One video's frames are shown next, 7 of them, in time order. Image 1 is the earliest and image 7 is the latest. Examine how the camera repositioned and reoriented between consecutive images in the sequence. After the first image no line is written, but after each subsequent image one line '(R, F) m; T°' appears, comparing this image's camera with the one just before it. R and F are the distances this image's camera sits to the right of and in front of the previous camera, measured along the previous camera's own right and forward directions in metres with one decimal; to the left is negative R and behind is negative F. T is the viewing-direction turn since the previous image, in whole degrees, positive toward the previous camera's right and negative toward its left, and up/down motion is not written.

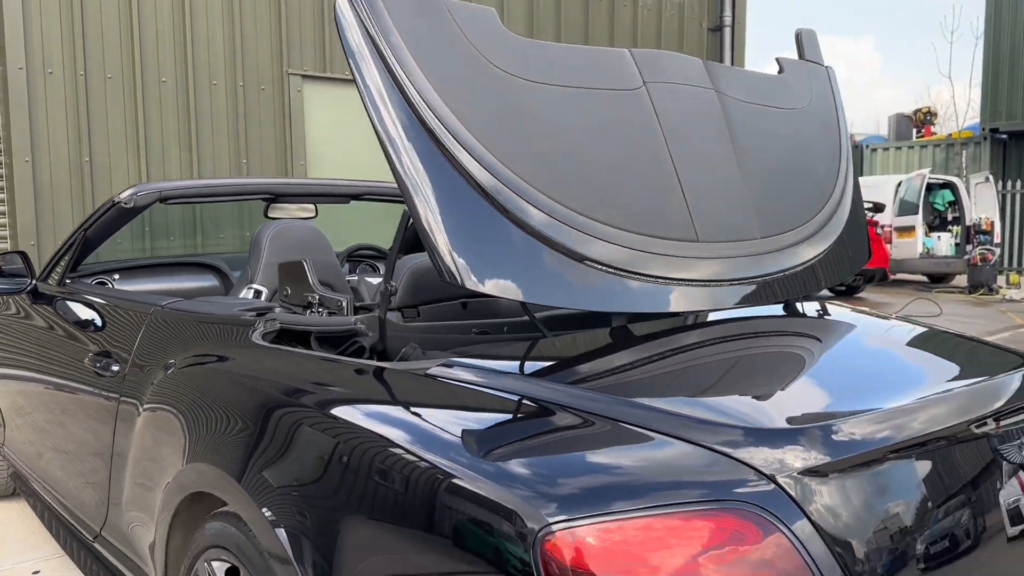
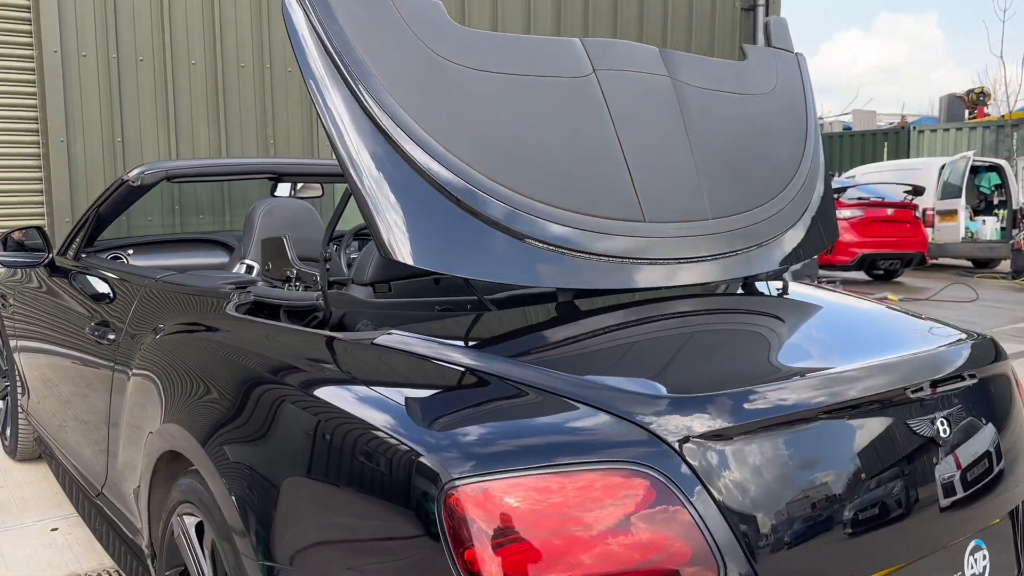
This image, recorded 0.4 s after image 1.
(+0.3, -0.1) m; -3°
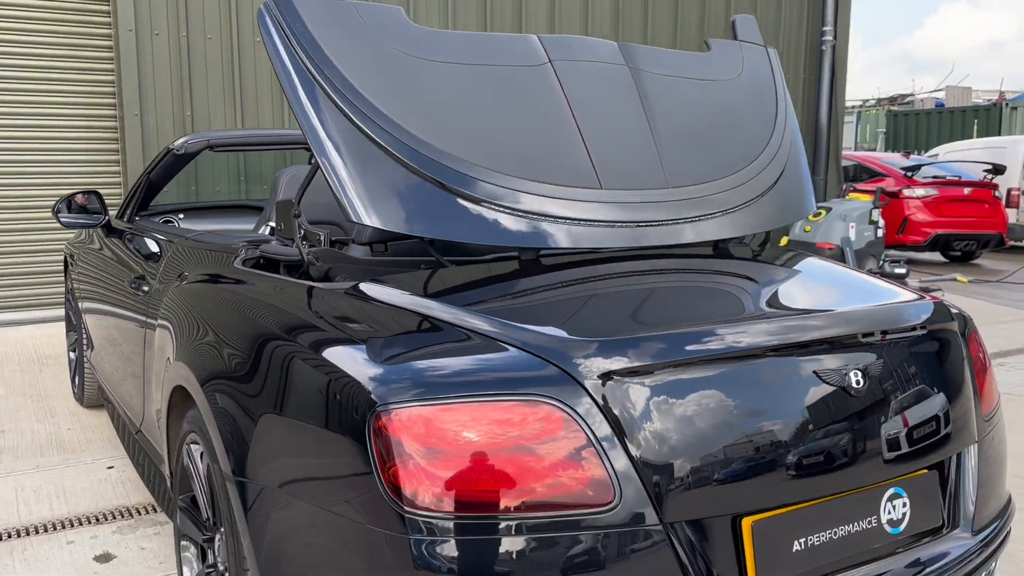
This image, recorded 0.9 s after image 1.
(+0.3, -0.1) m; -6°
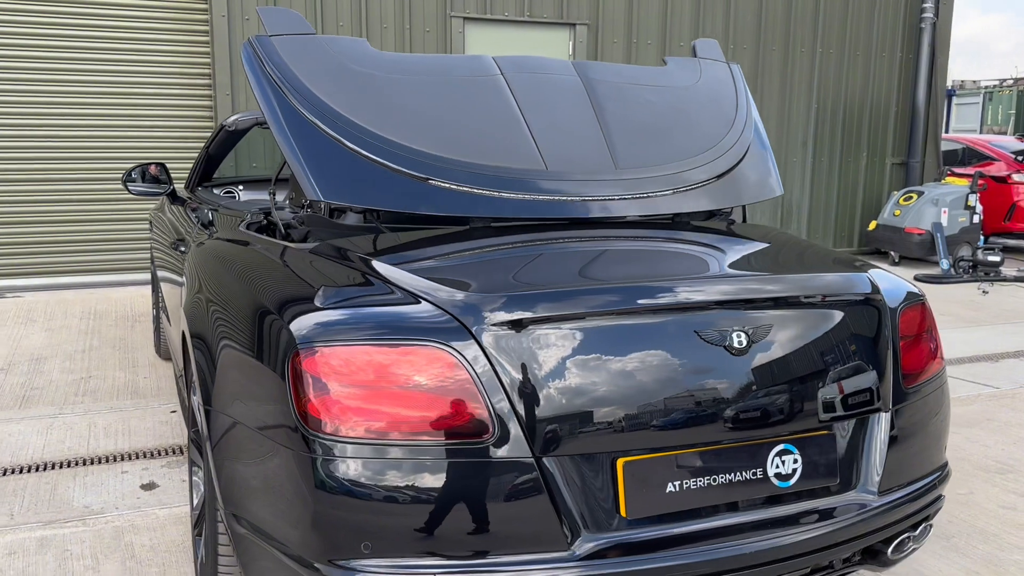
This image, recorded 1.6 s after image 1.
(+0.5, -0.1) m; -8°
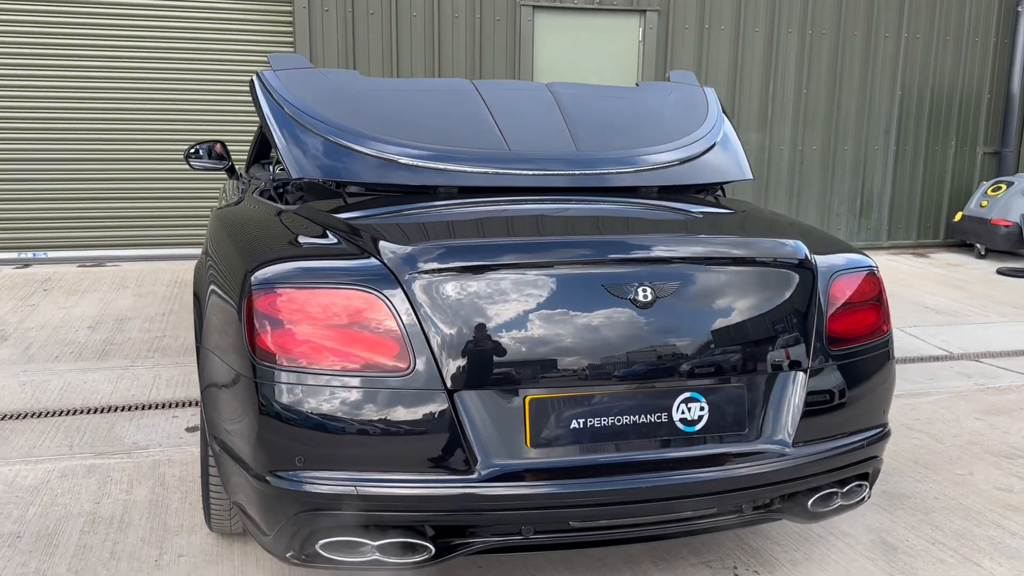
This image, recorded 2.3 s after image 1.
(+0.4, -0.1) m; -7°
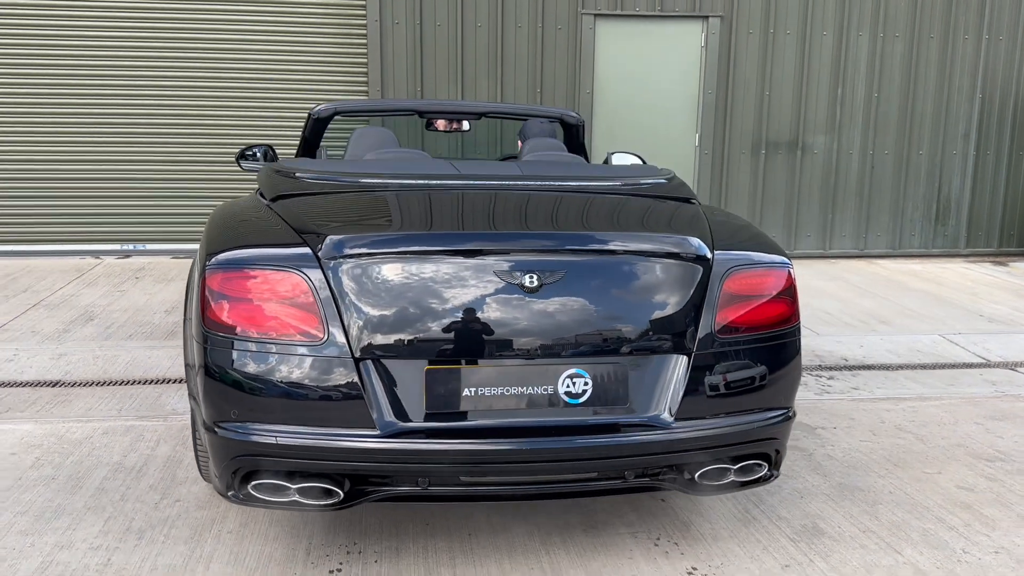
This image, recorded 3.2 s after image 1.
(+0.5, -0.2) m; -8°
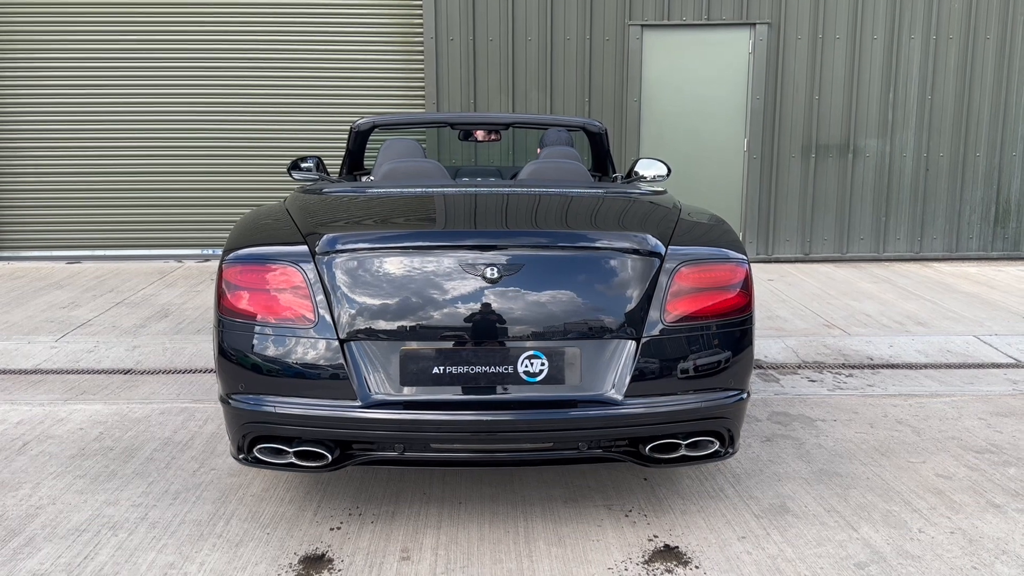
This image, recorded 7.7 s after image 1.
(+0.3, -0.2) m; -6°
